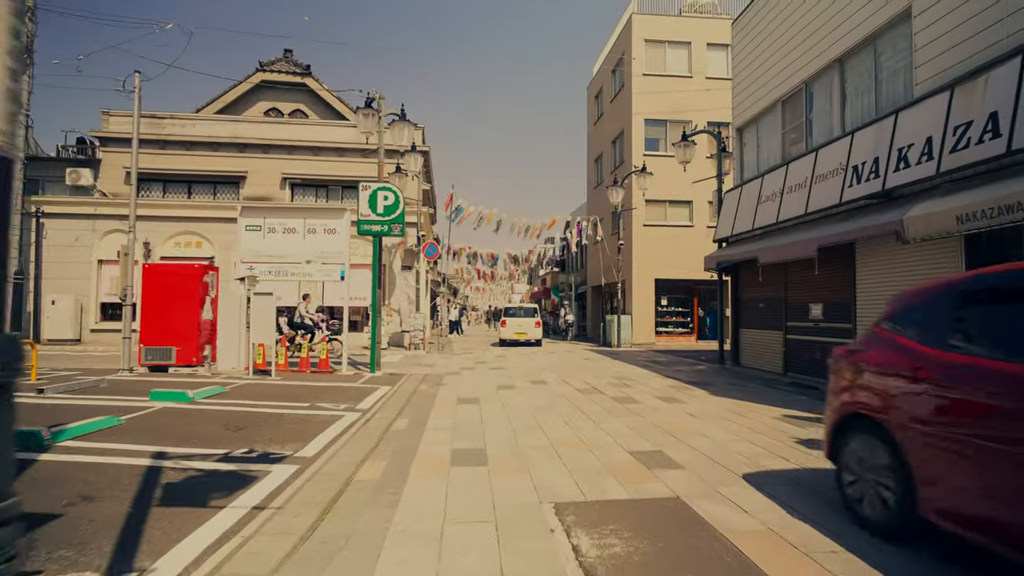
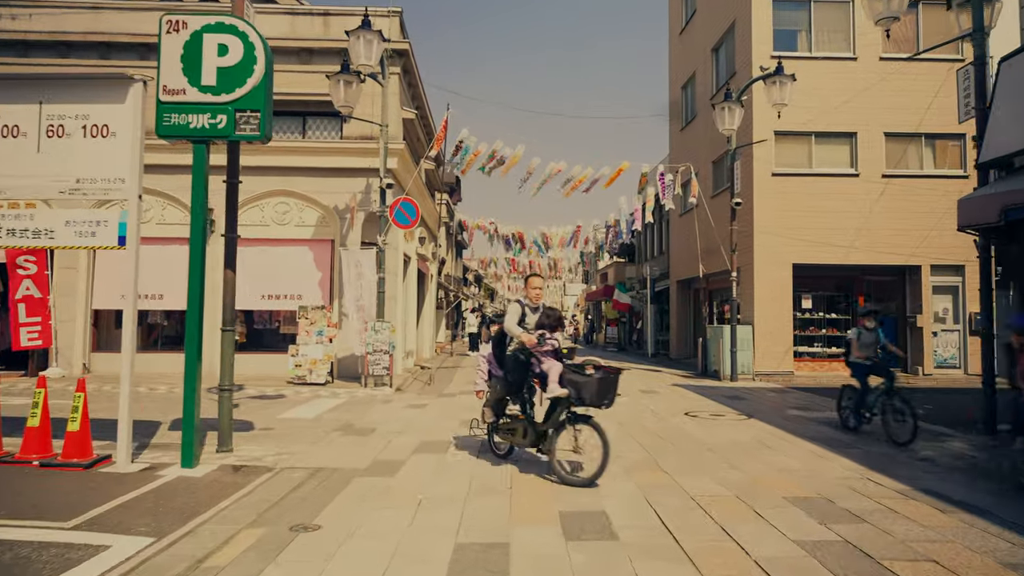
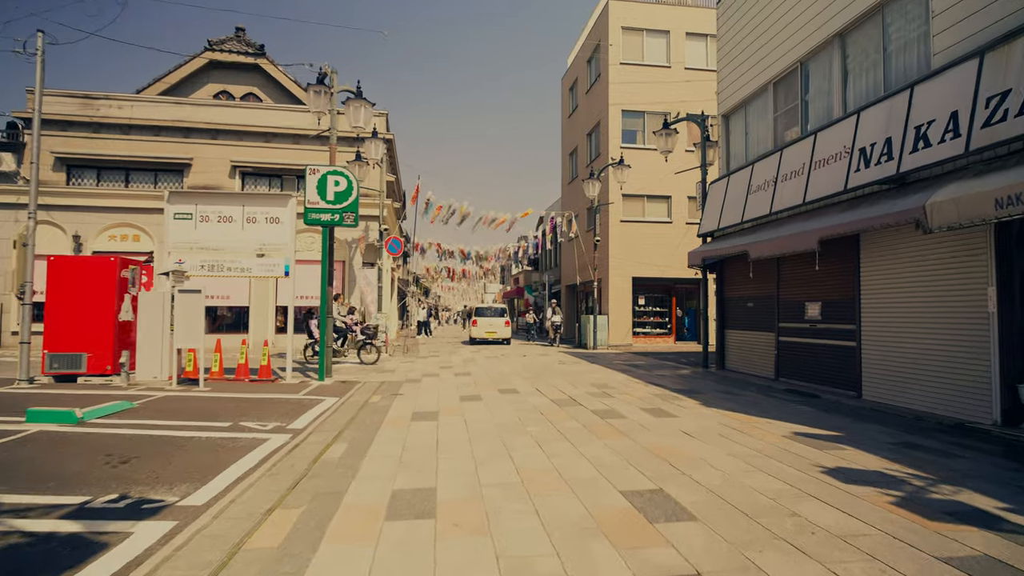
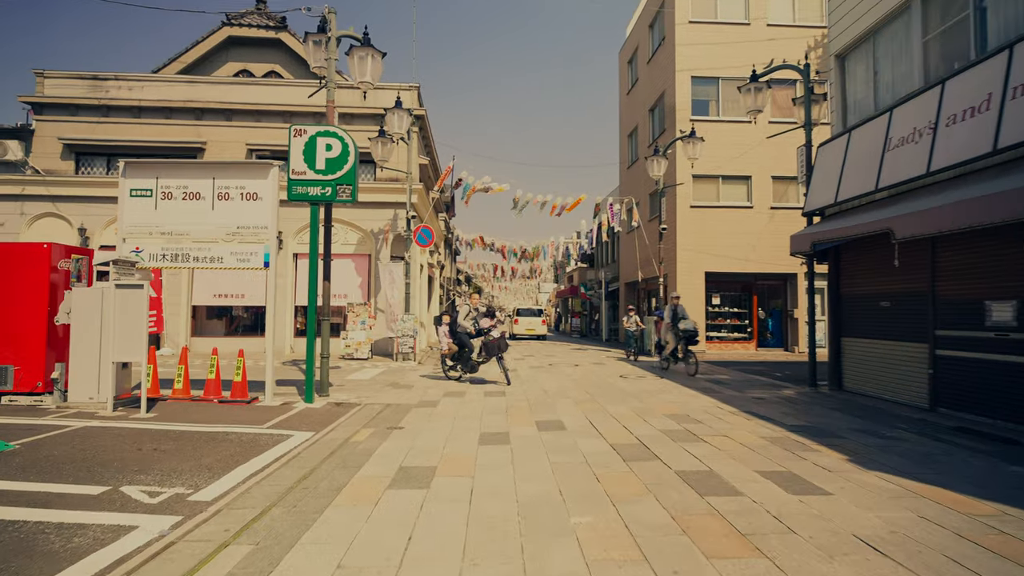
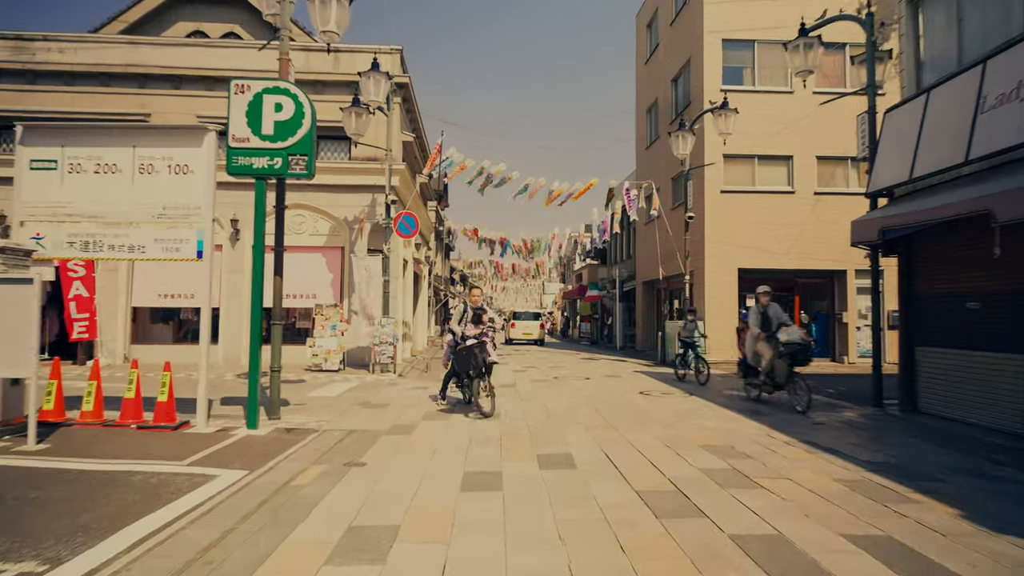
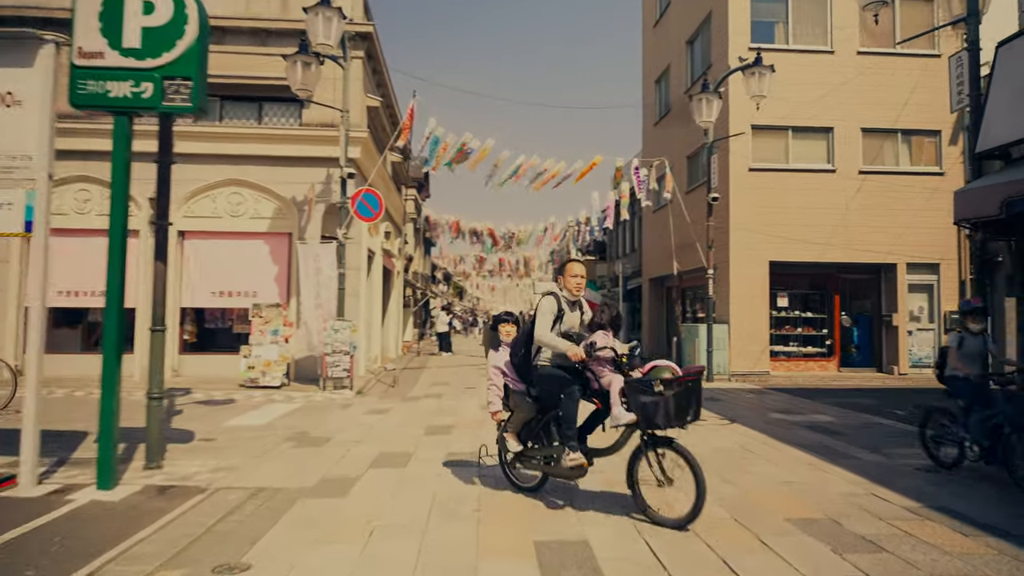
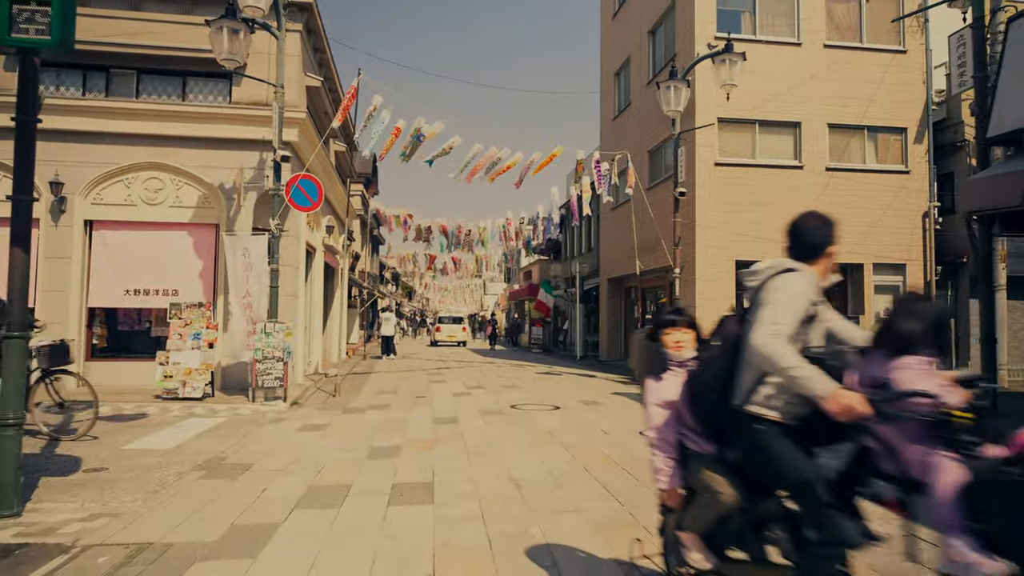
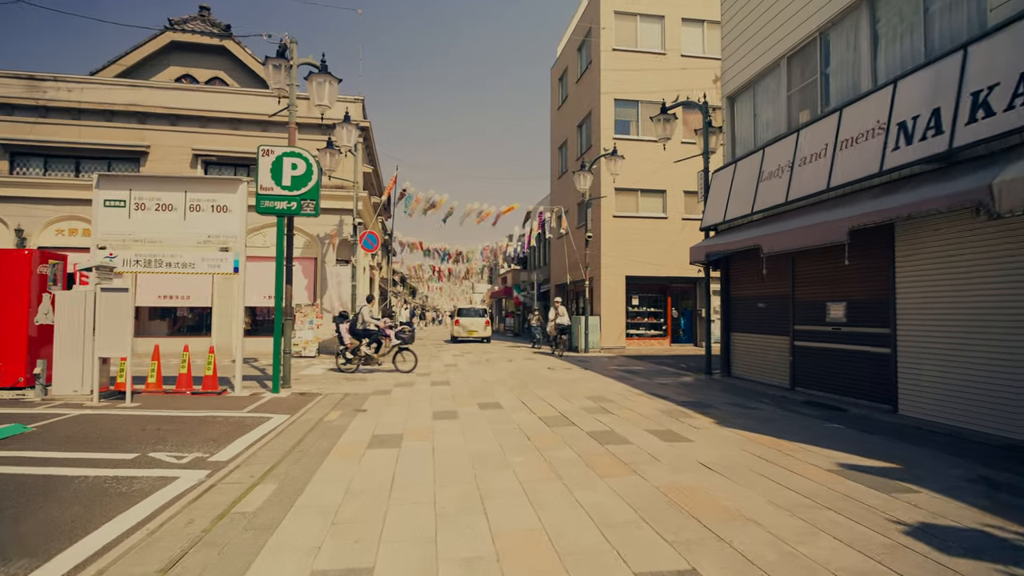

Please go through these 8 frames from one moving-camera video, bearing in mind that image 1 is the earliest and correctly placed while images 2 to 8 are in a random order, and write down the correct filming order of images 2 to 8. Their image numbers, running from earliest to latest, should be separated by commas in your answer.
3, 8, 4, 5, 2, 6, 7
